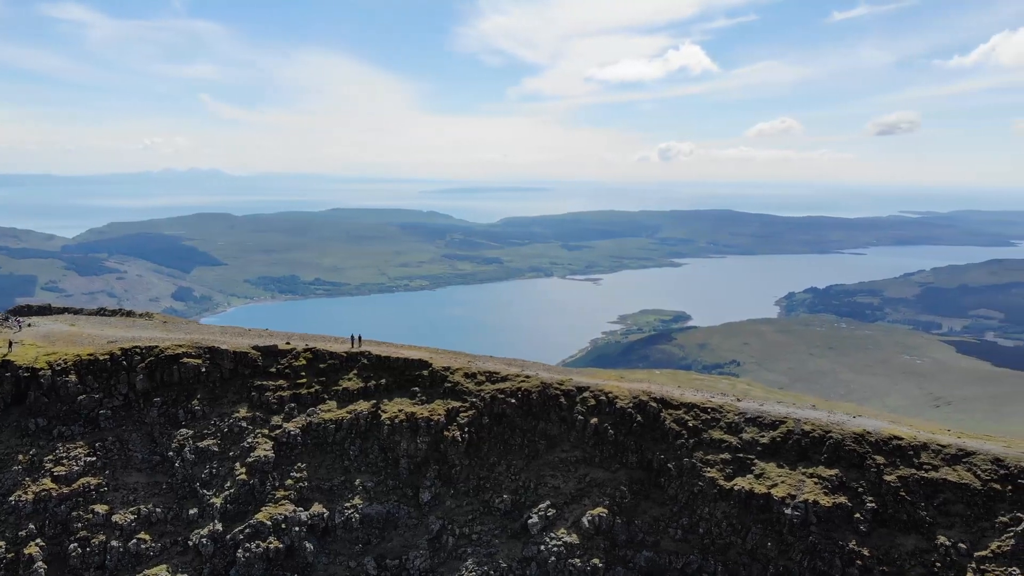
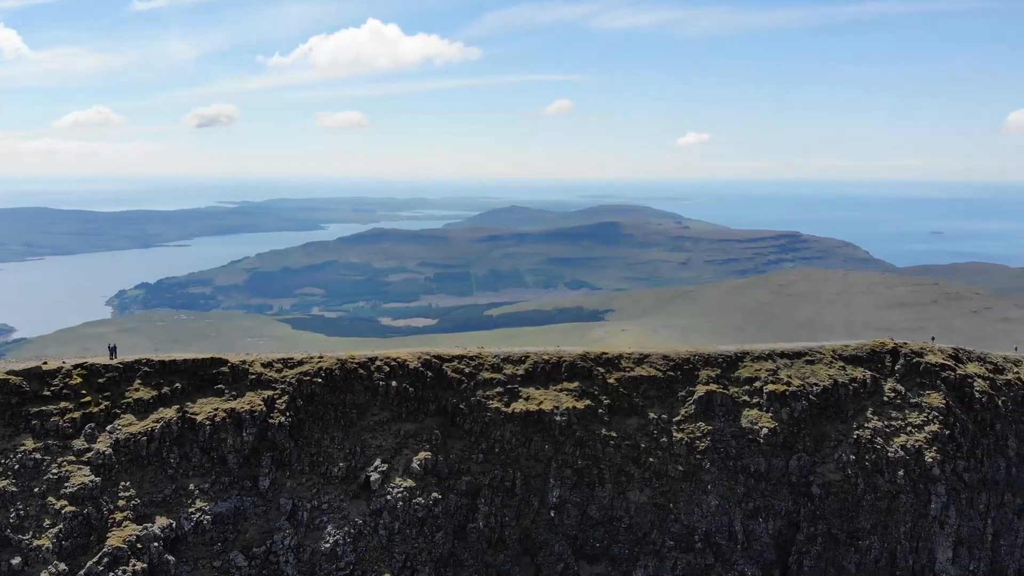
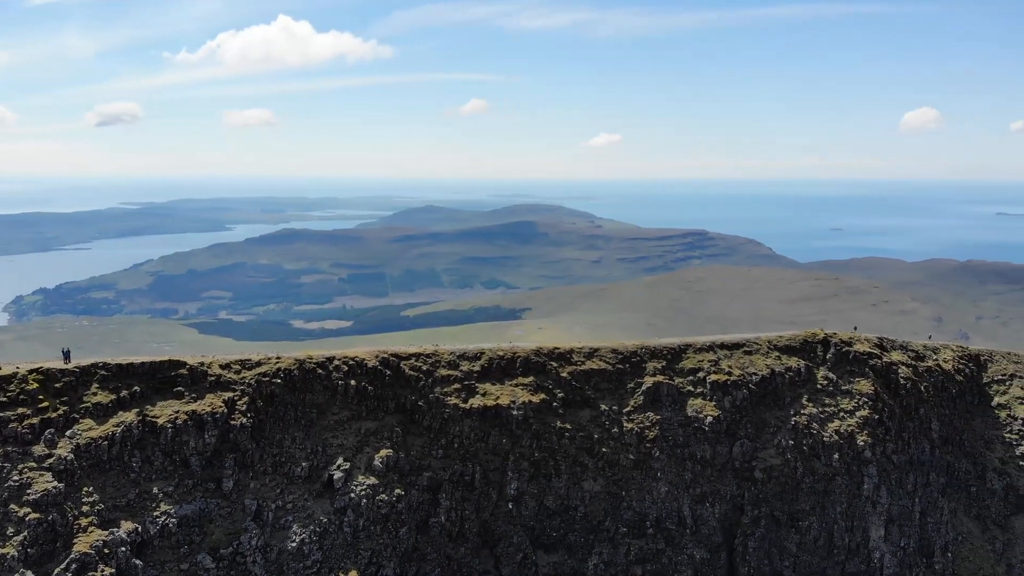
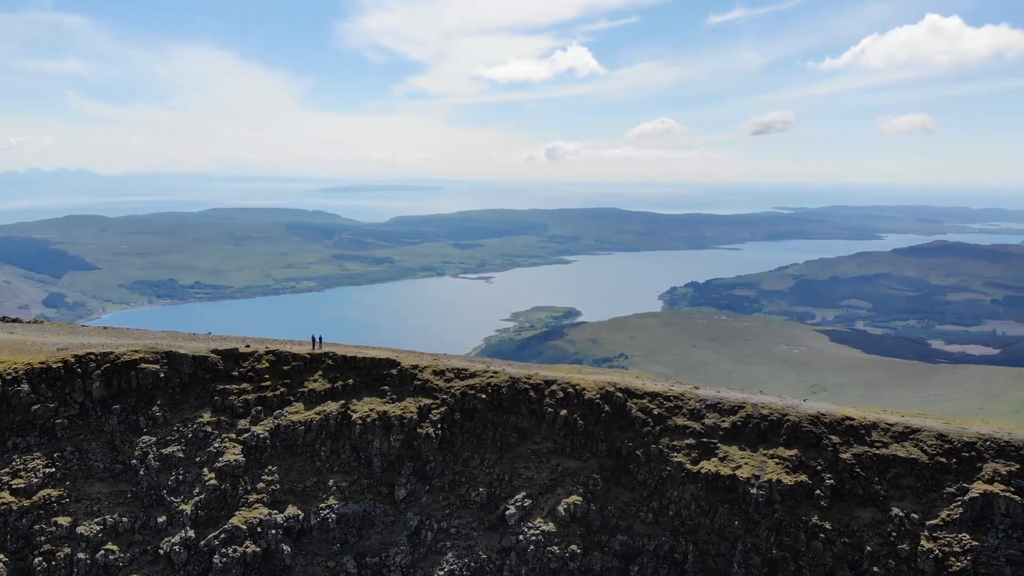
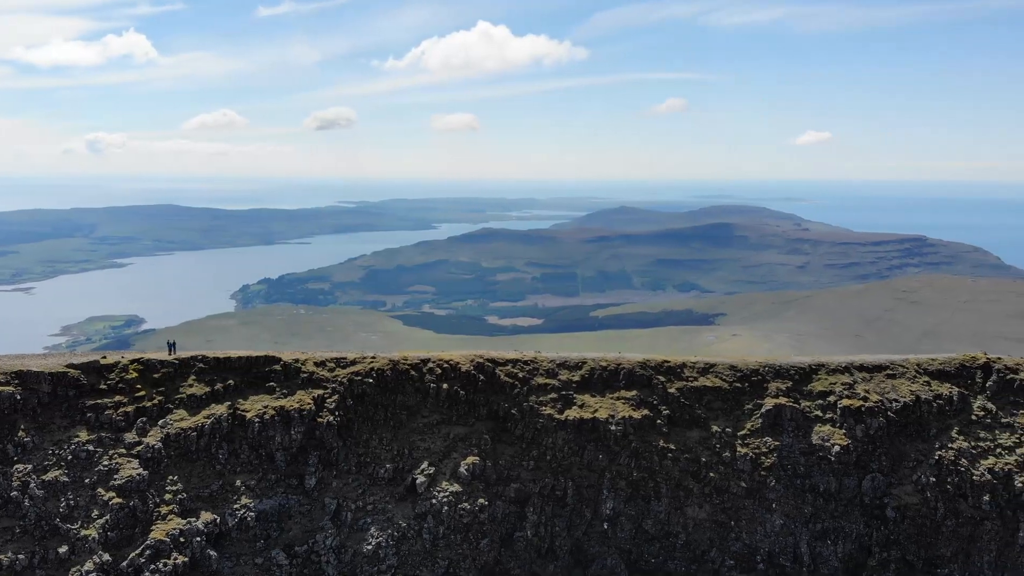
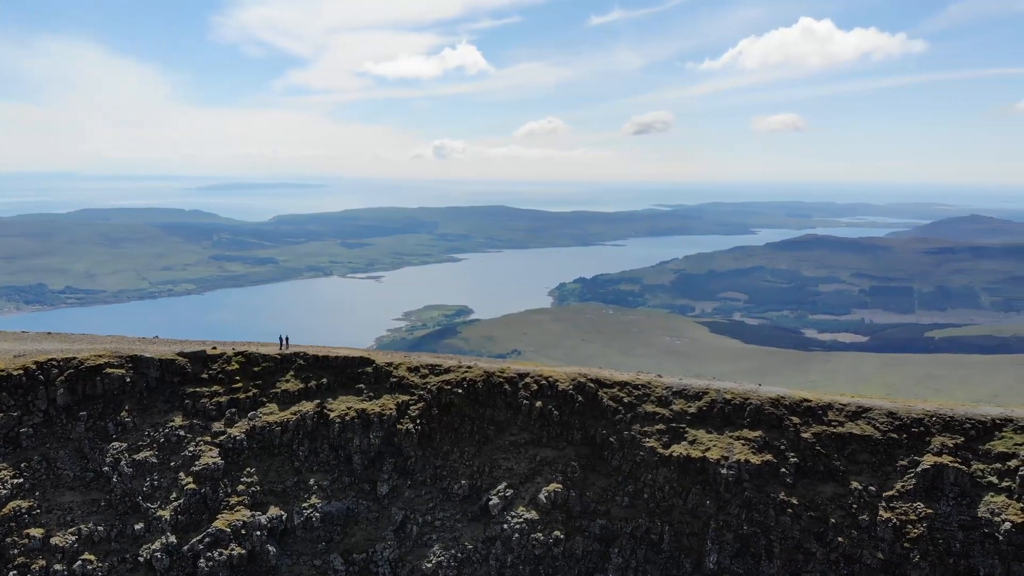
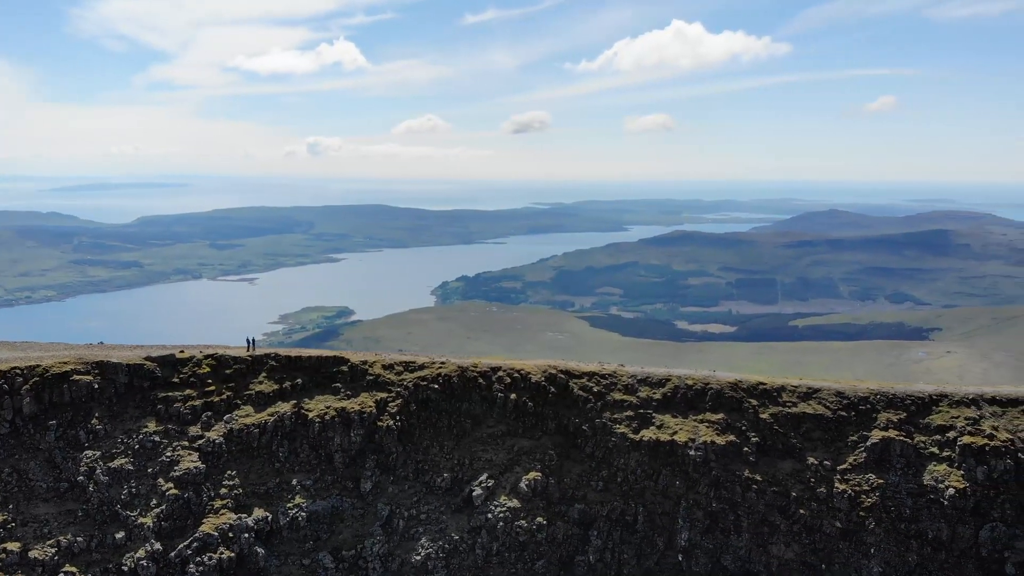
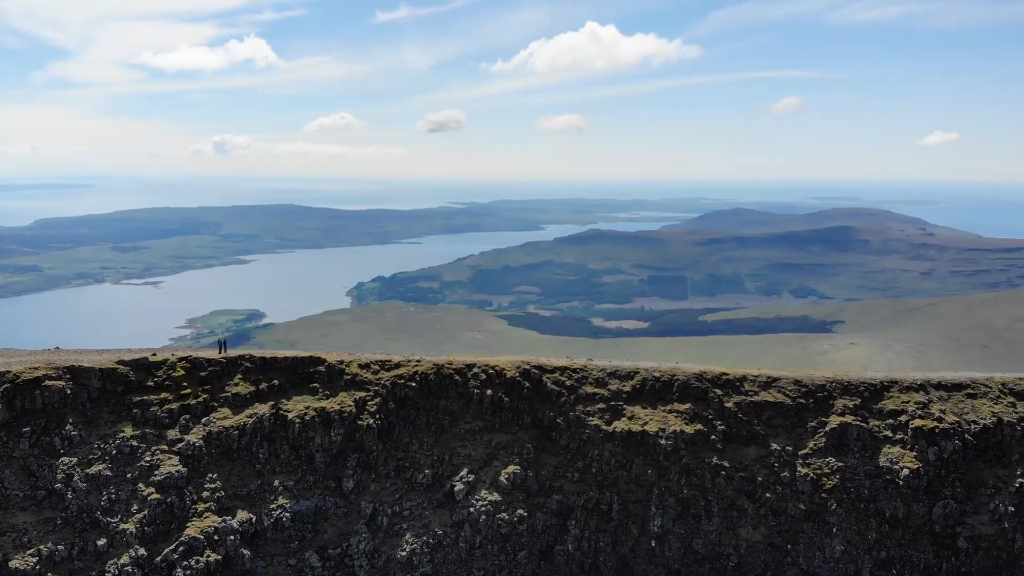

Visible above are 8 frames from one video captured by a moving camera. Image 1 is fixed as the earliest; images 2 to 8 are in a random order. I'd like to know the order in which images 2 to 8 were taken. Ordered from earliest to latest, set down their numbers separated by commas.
4, 6, 7, 8, 5, 2, 3
